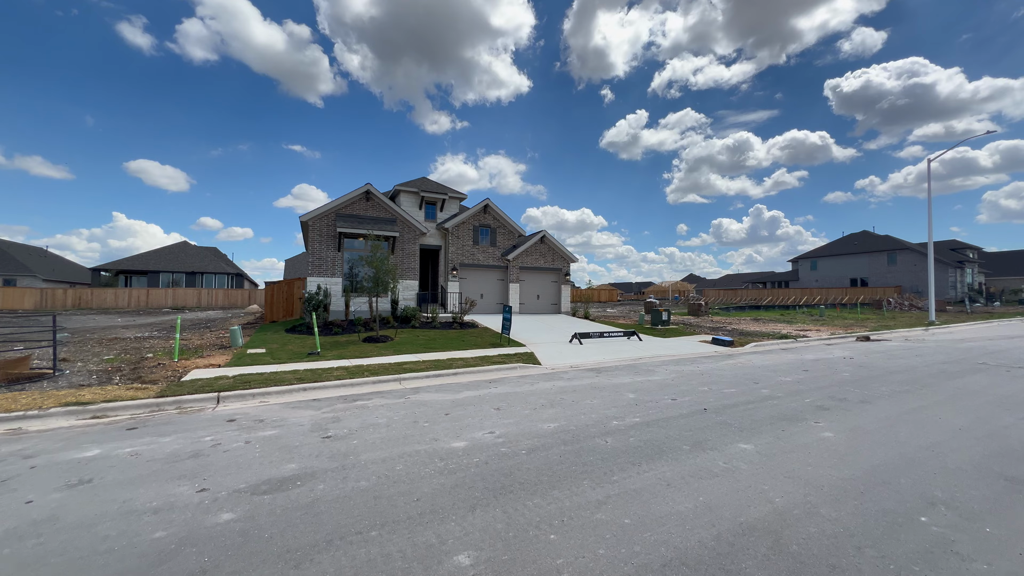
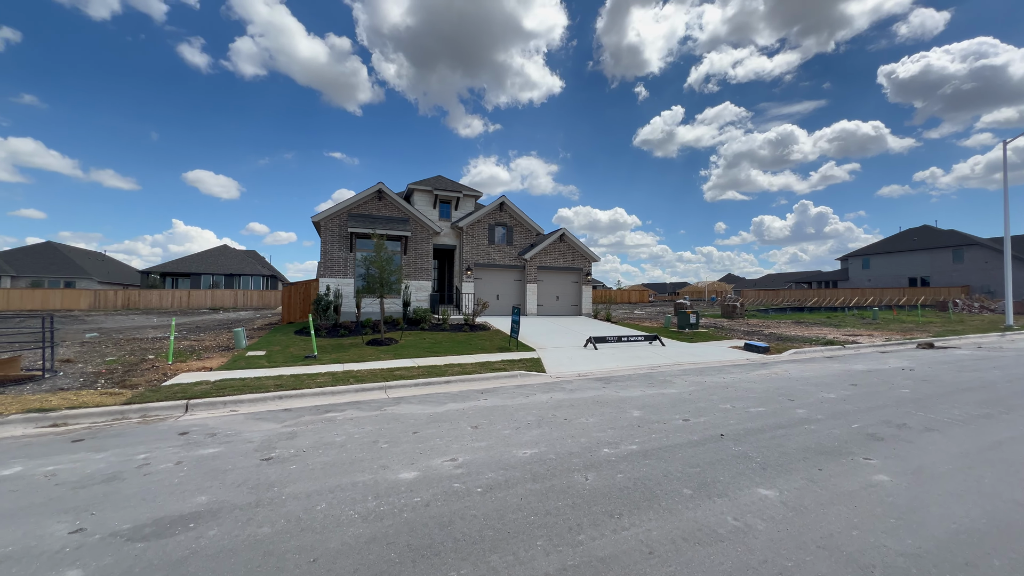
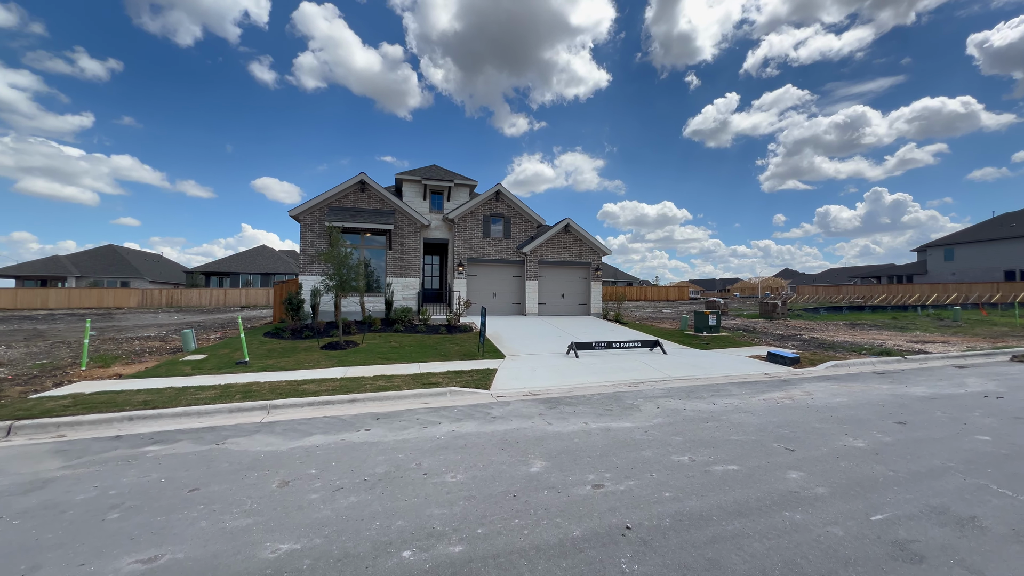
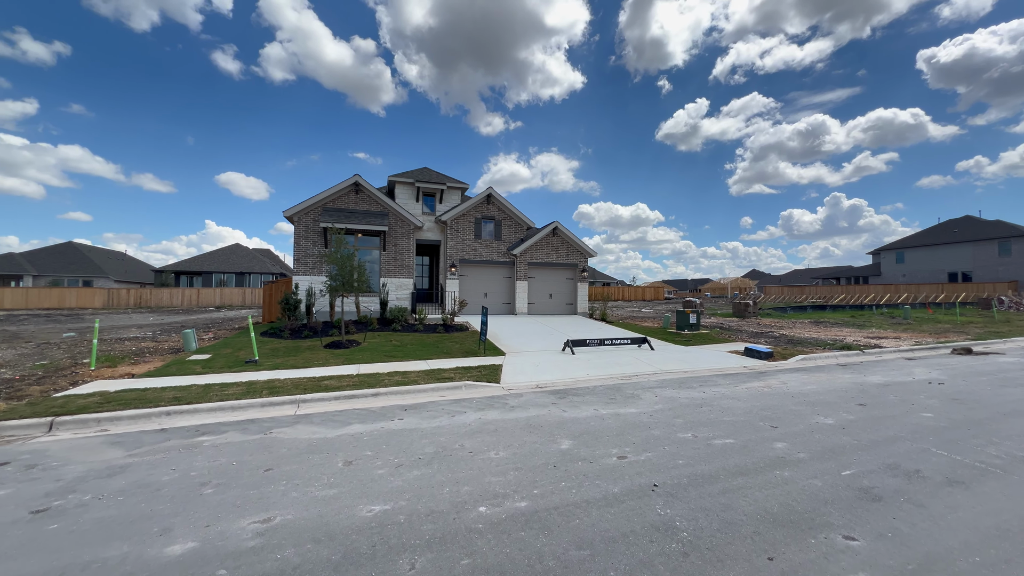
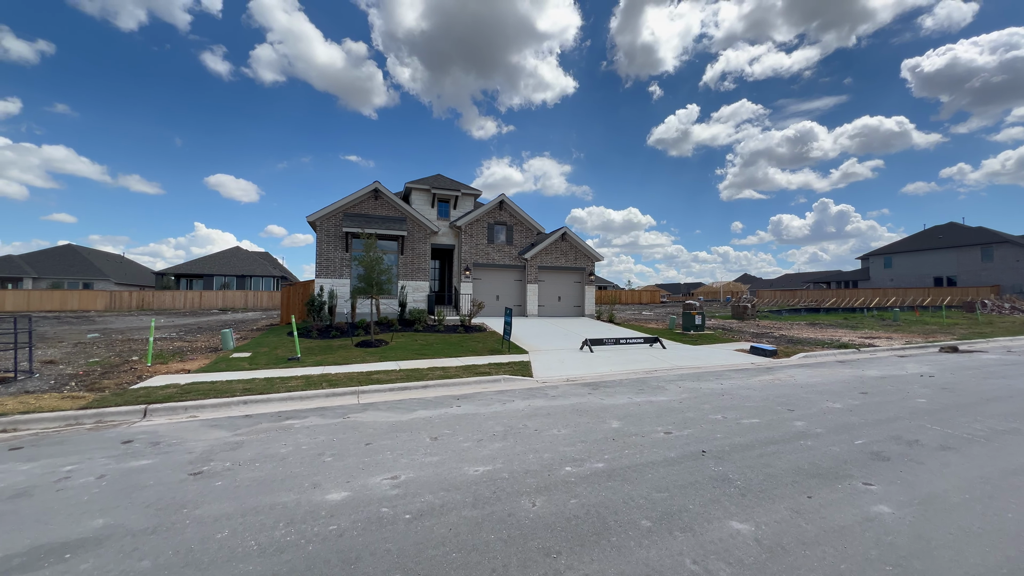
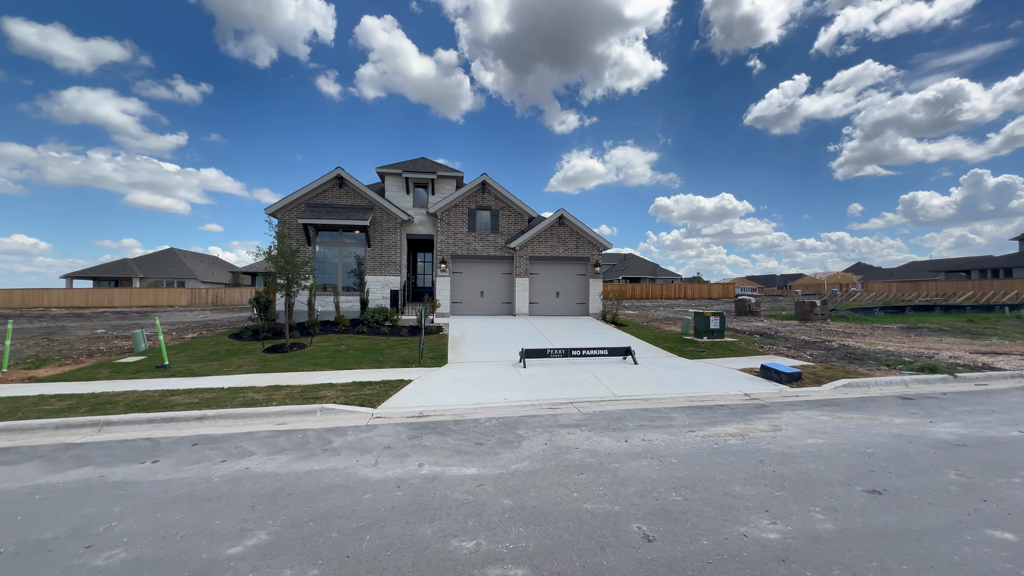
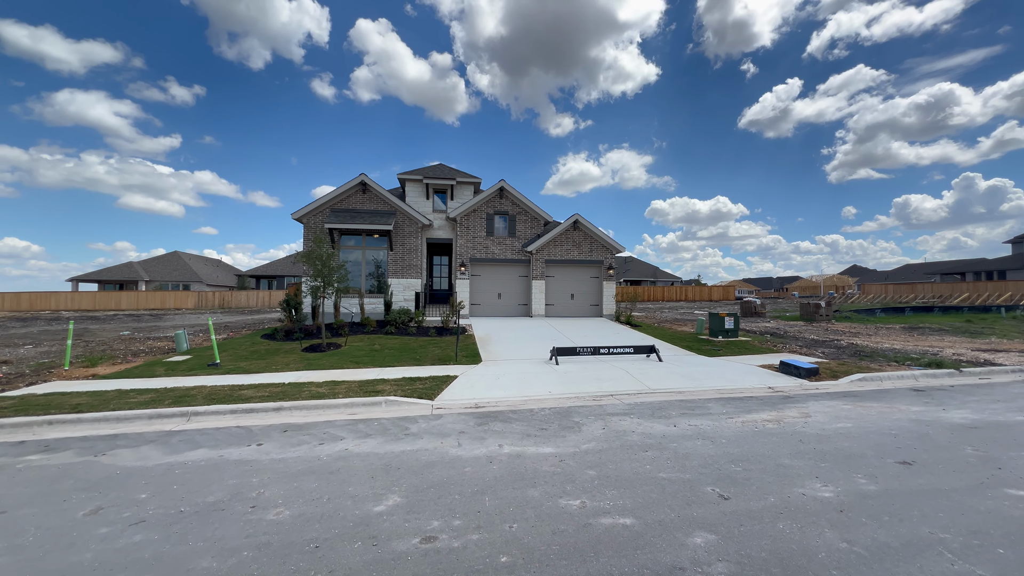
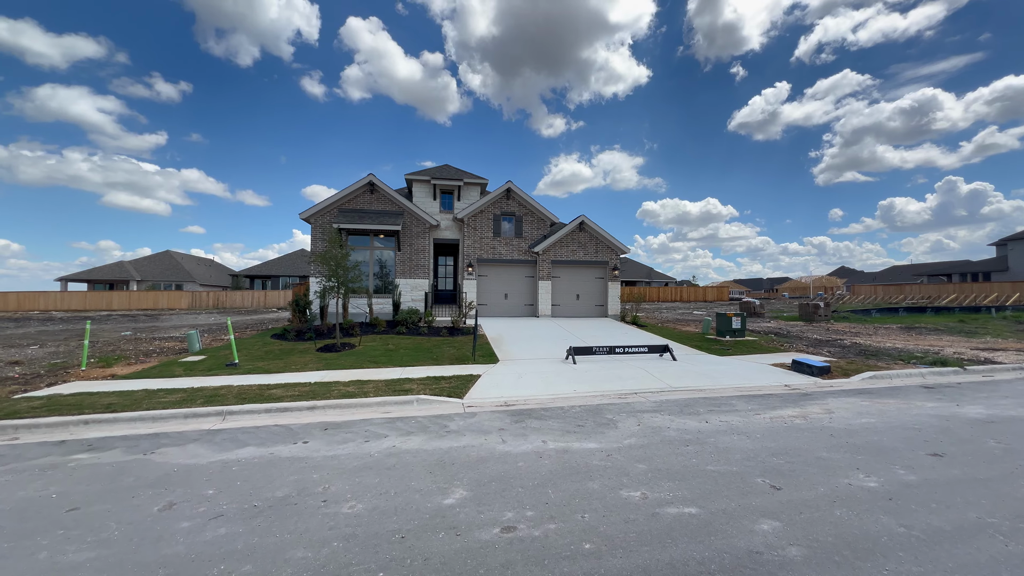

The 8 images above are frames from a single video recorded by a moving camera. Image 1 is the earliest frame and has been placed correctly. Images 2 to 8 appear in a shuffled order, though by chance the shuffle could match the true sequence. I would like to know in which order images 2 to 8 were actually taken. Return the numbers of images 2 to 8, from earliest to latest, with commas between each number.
2, 5, 4, 3, 8, 7, 6
